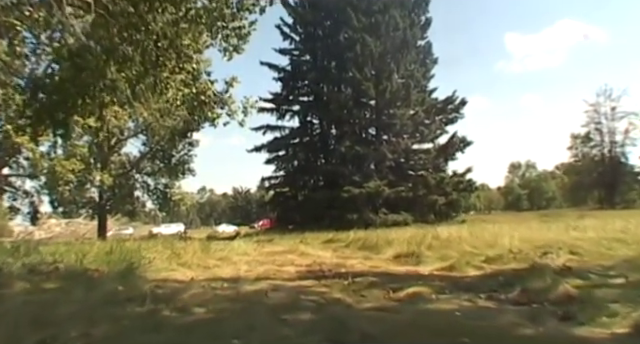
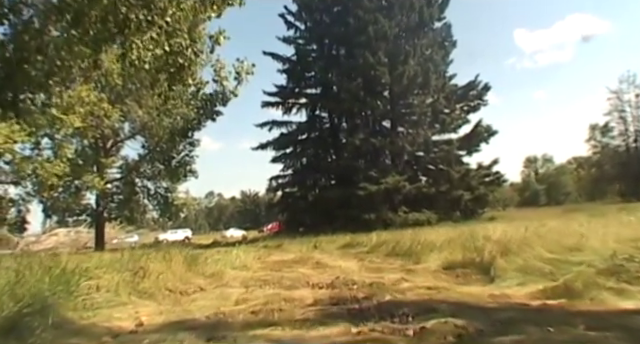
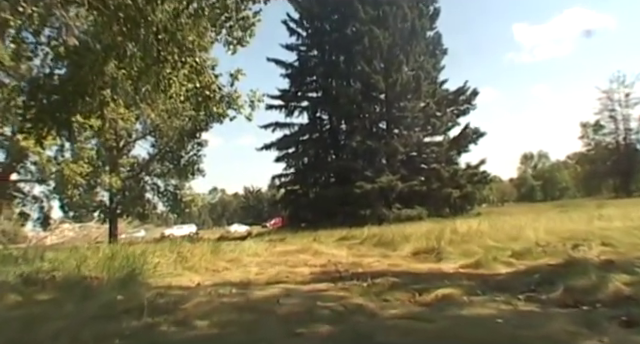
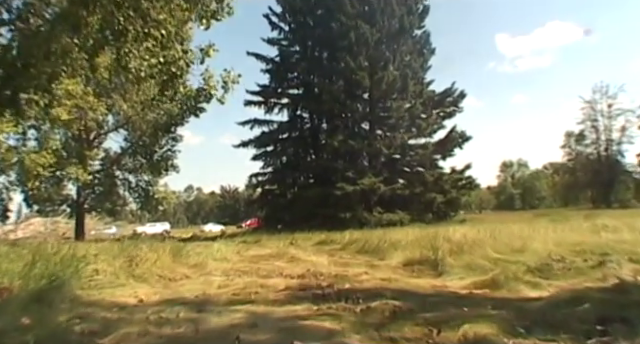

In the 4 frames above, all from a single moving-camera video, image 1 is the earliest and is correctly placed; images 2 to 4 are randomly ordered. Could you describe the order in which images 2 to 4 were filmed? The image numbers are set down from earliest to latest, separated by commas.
3, 4, 2
